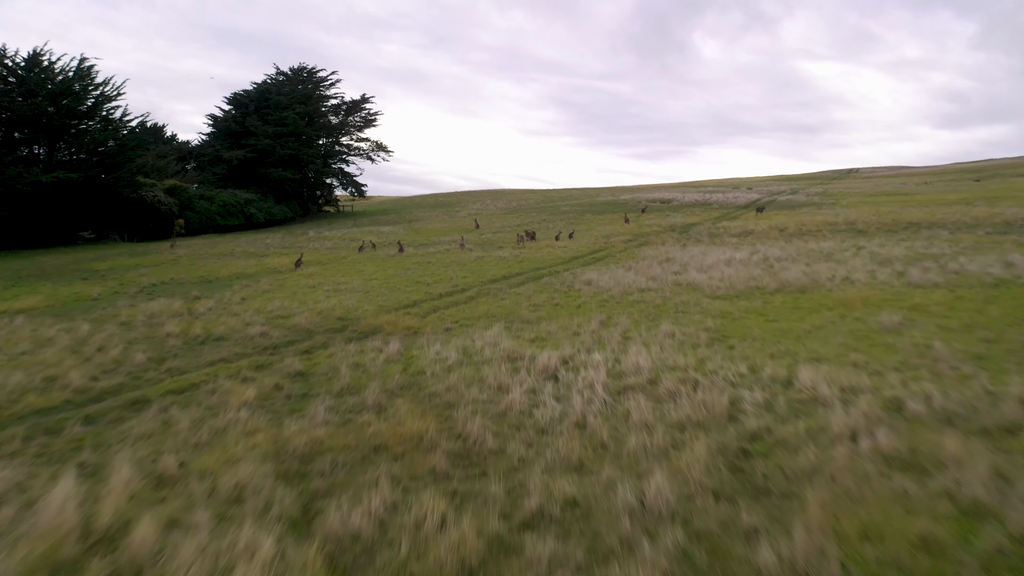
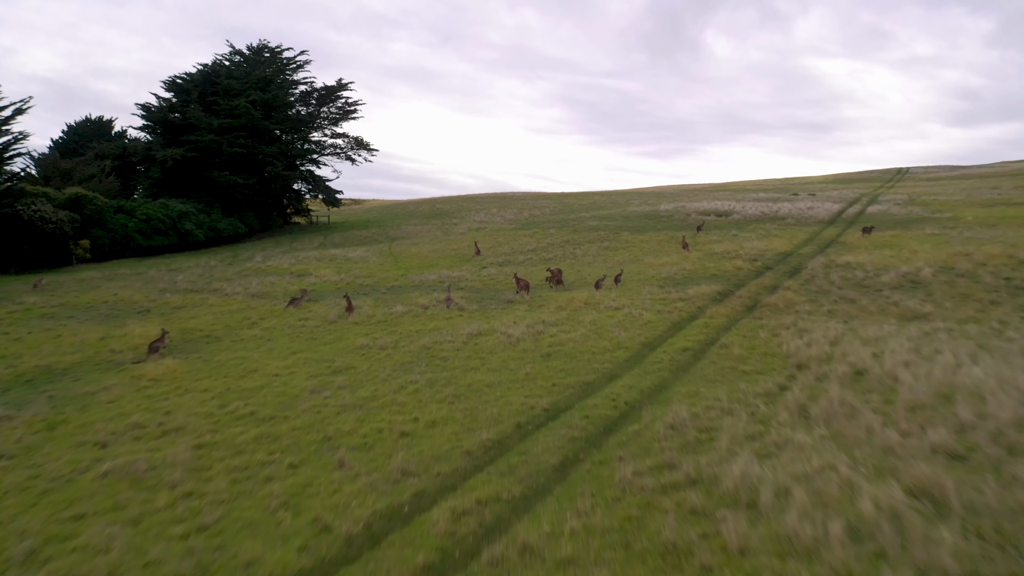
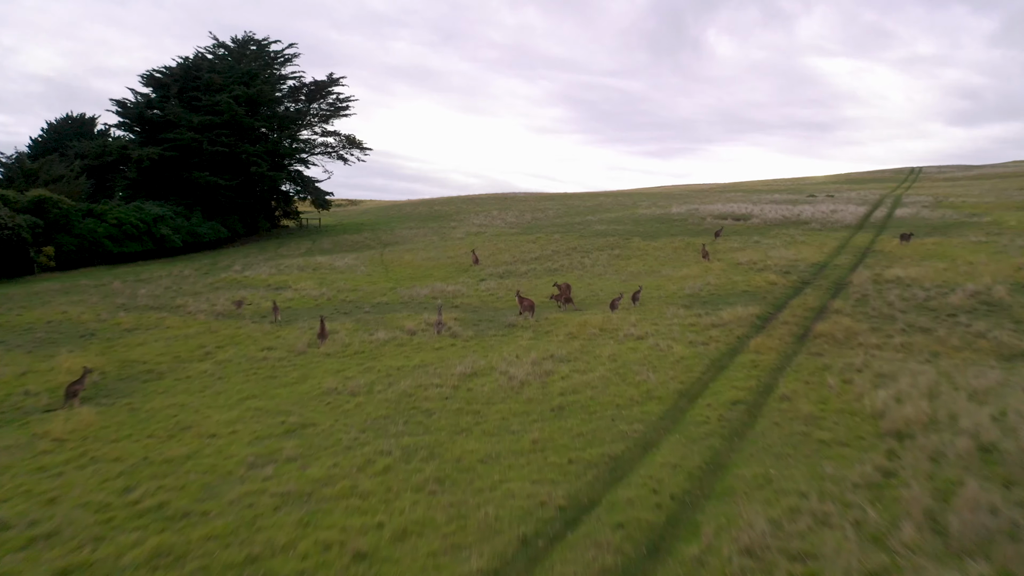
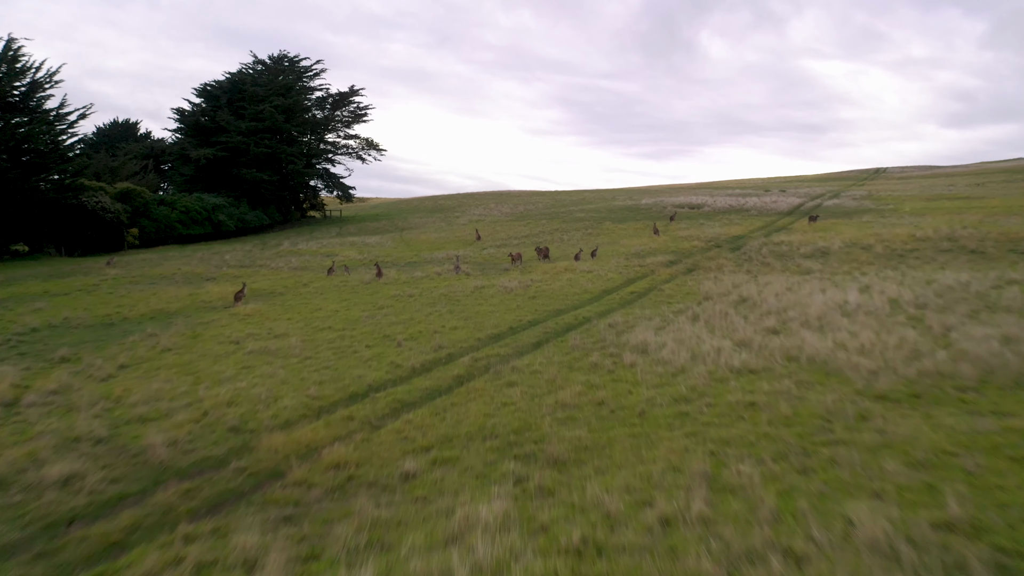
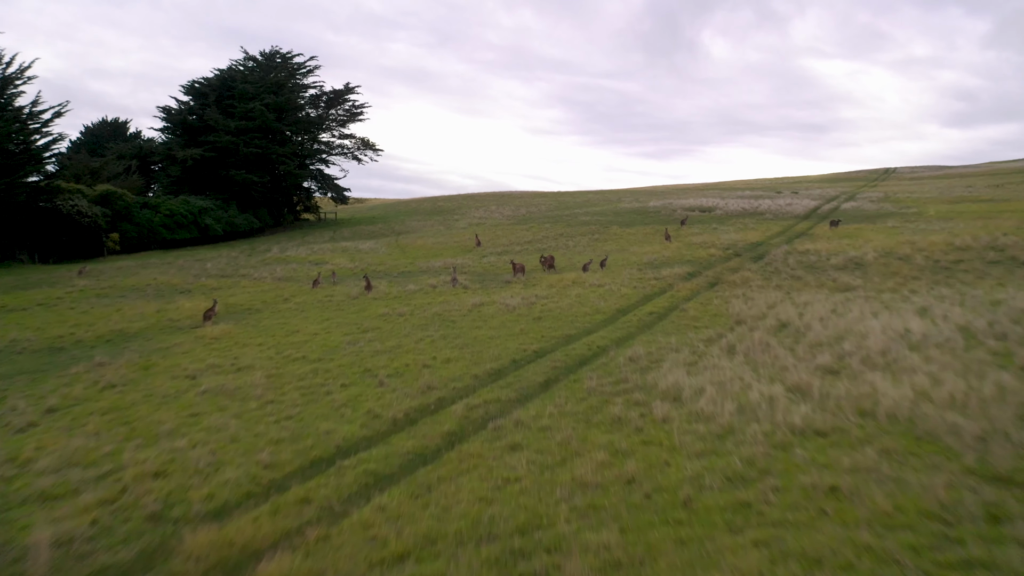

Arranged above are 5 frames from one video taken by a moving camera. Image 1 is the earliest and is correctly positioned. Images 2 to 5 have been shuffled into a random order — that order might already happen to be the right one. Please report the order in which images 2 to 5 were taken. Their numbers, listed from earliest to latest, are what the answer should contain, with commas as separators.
4, 5, 2, 3
